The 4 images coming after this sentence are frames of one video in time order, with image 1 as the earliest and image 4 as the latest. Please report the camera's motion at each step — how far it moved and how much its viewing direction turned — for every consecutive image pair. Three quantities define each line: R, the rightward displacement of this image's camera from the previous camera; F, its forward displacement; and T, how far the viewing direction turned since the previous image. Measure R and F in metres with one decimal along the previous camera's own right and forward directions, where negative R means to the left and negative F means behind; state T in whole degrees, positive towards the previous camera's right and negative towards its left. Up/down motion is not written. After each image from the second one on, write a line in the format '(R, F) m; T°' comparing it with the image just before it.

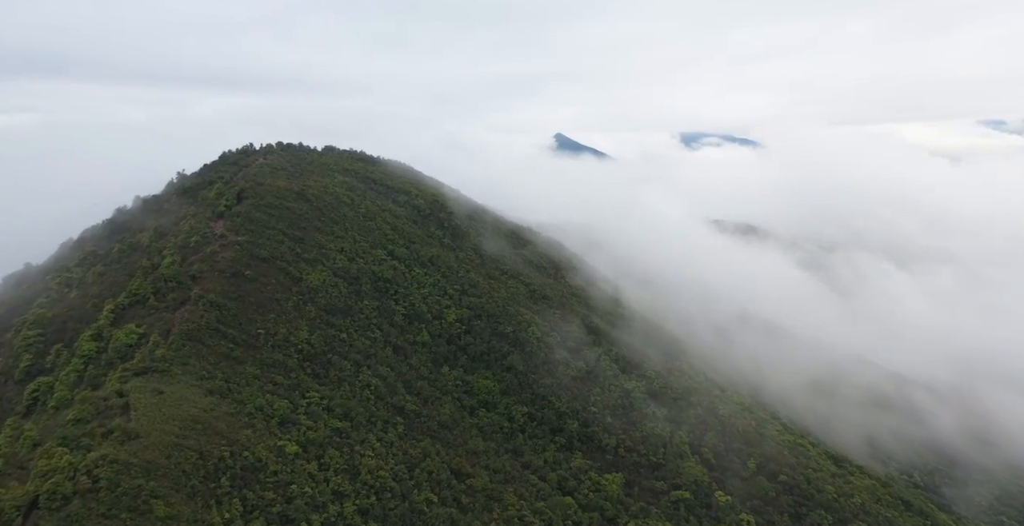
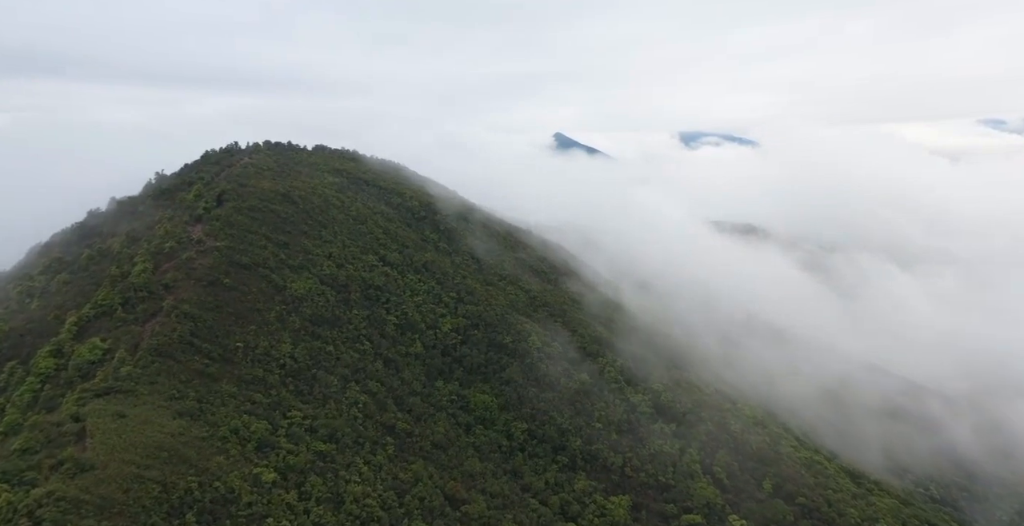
(+0.1, +3.4) m; 0°
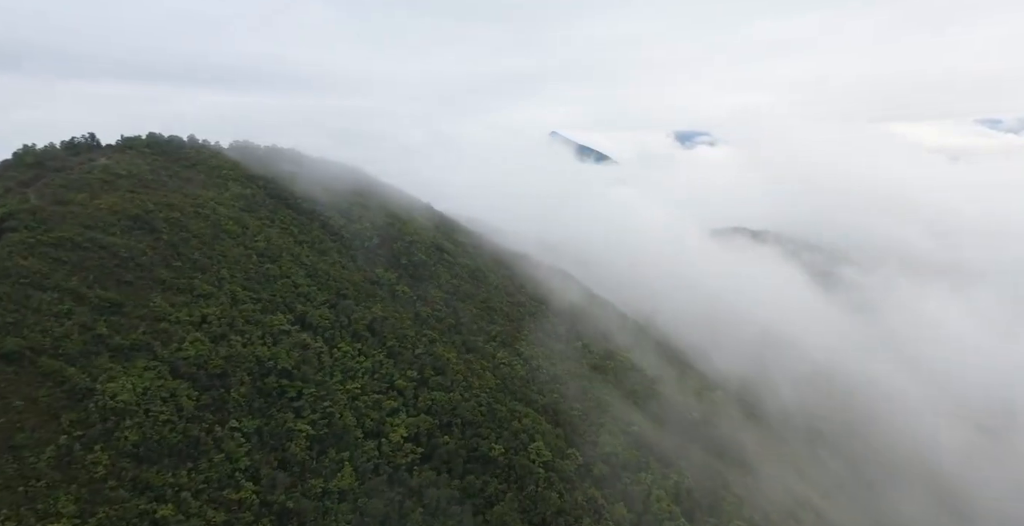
(+0.4, +21.3) m; 0°
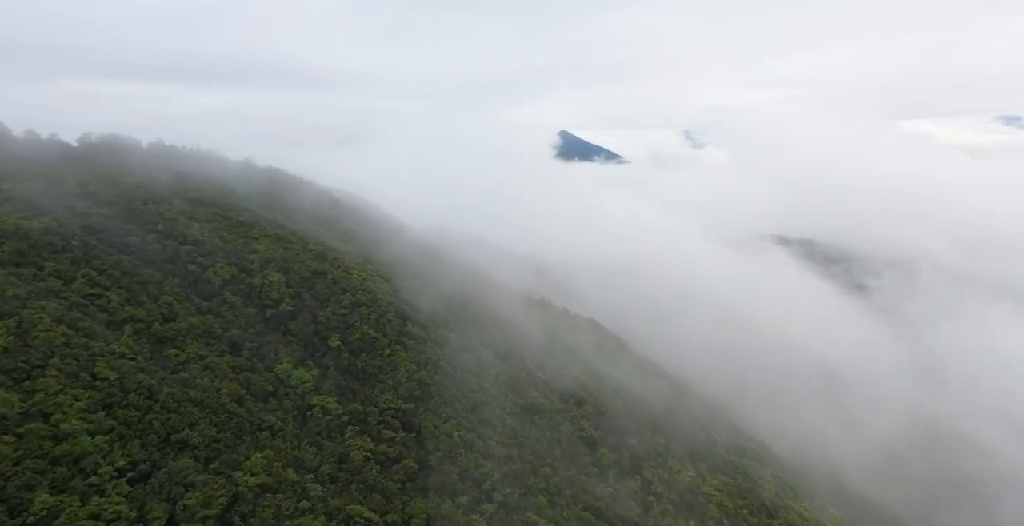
(0.0, +20.8) m; -1°
